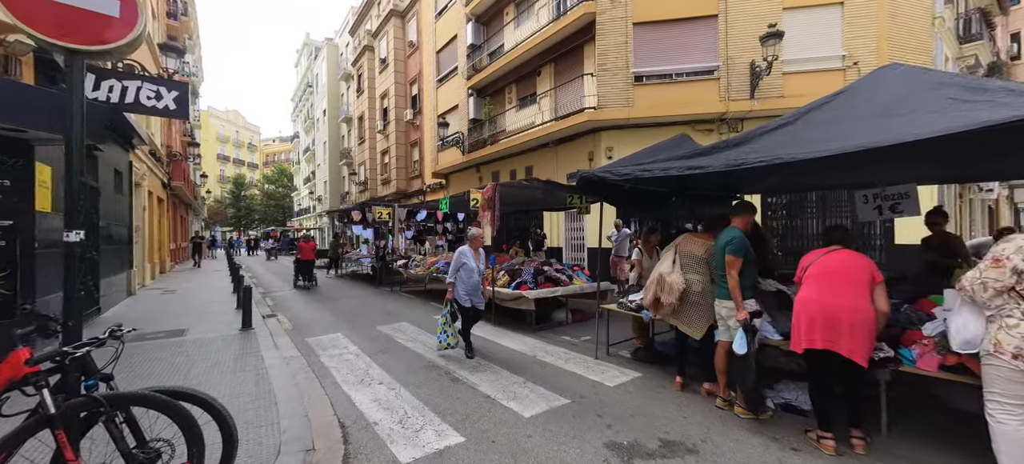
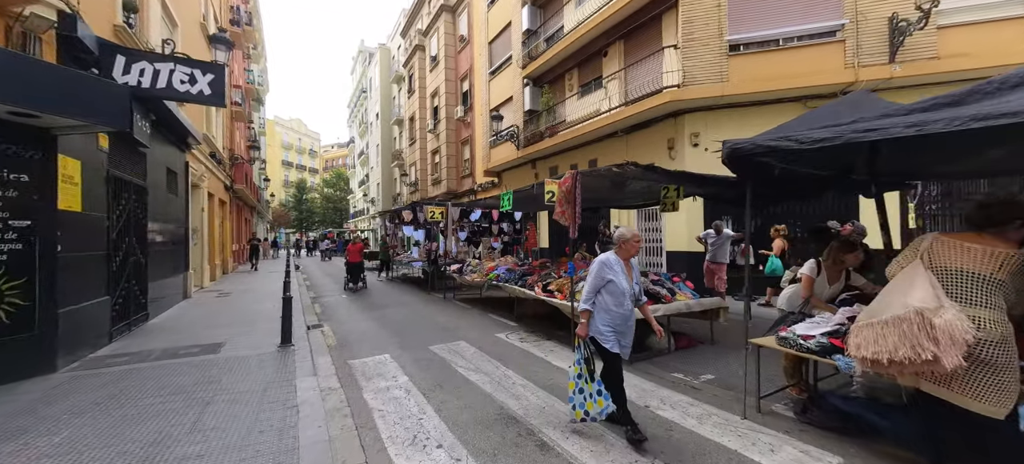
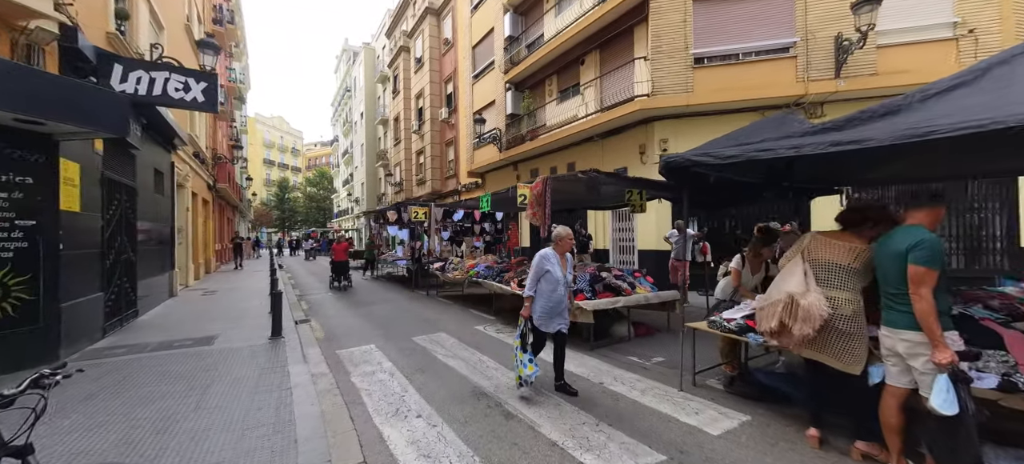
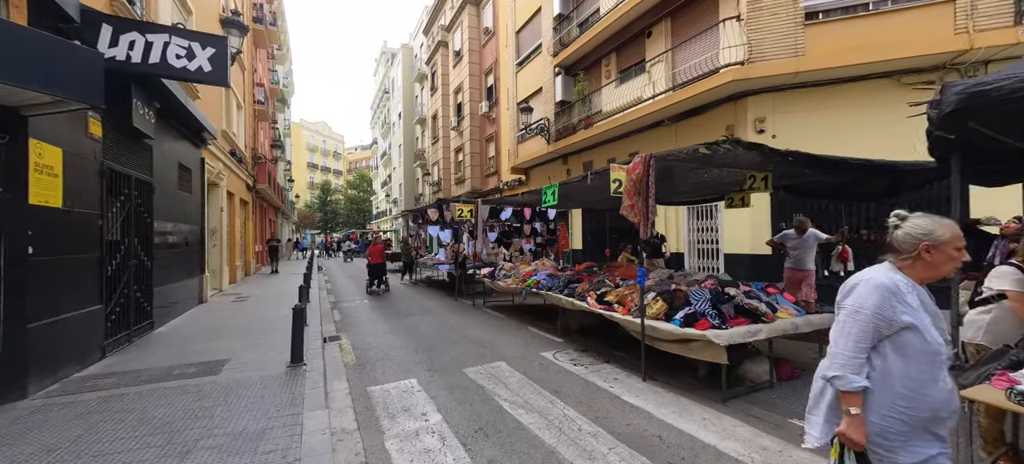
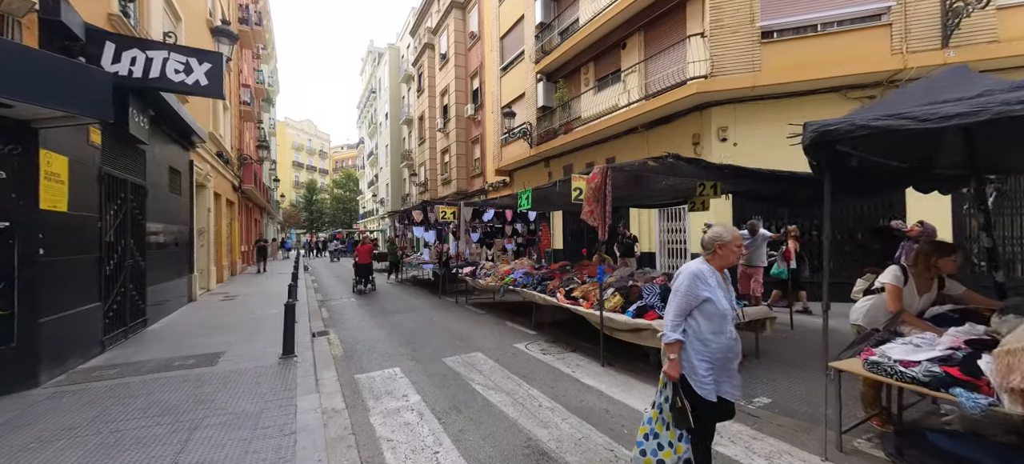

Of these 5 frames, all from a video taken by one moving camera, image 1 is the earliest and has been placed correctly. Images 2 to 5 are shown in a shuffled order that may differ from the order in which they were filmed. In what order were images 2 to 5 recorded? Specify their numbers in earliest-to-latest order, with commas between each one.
3, 2, 5, 4
